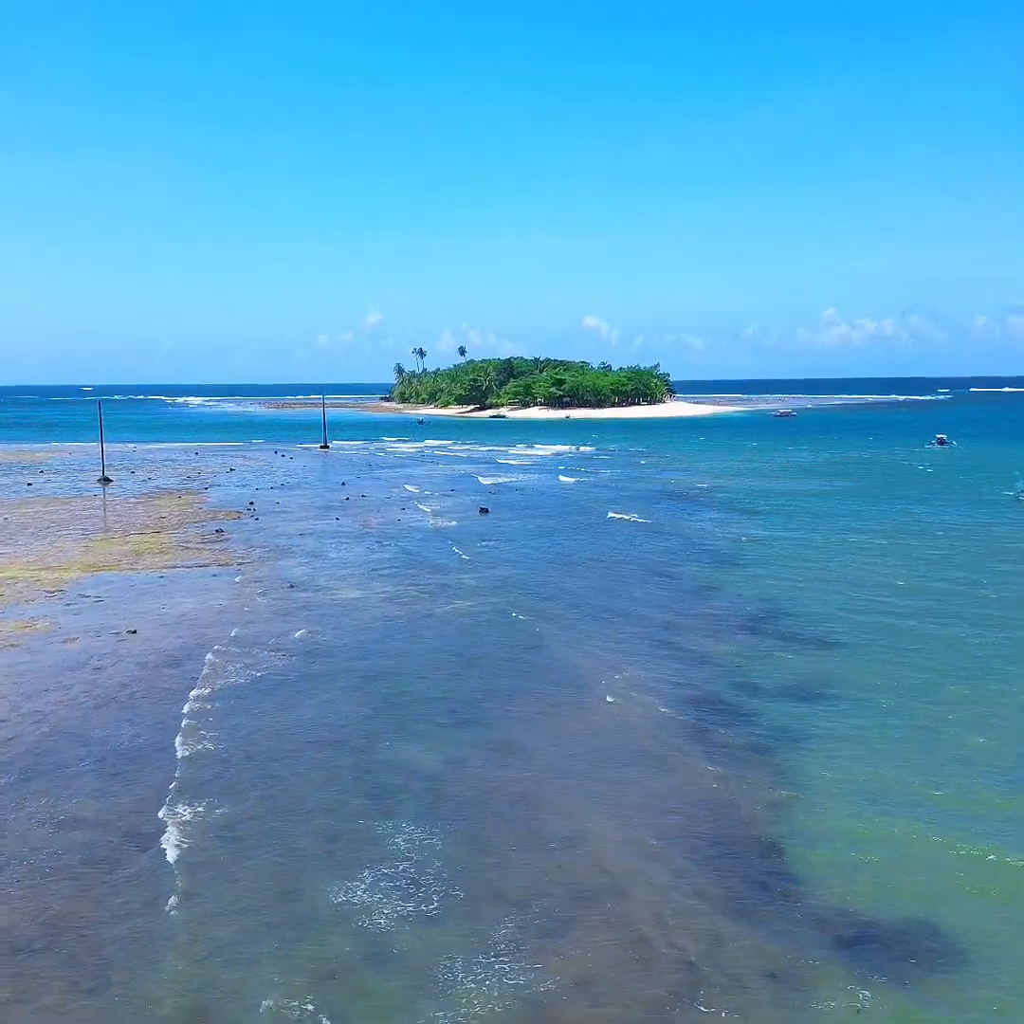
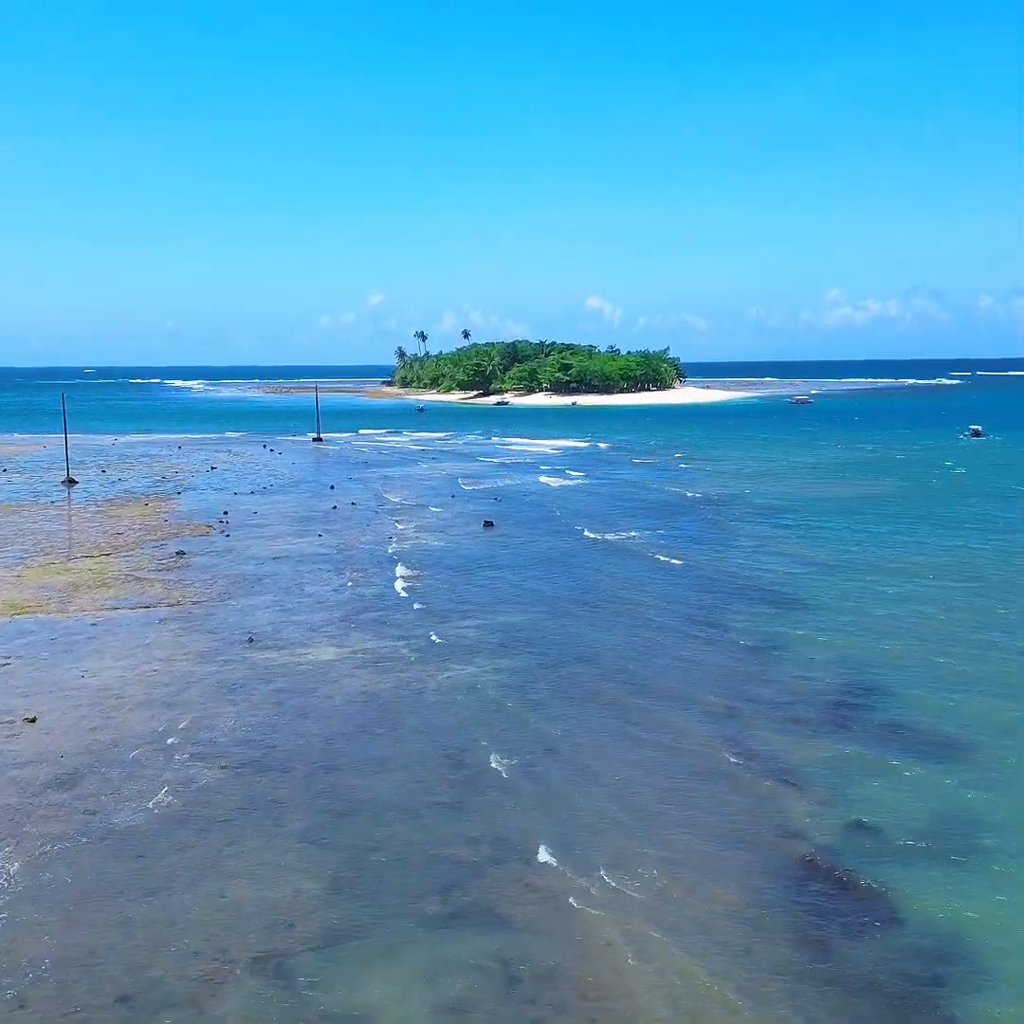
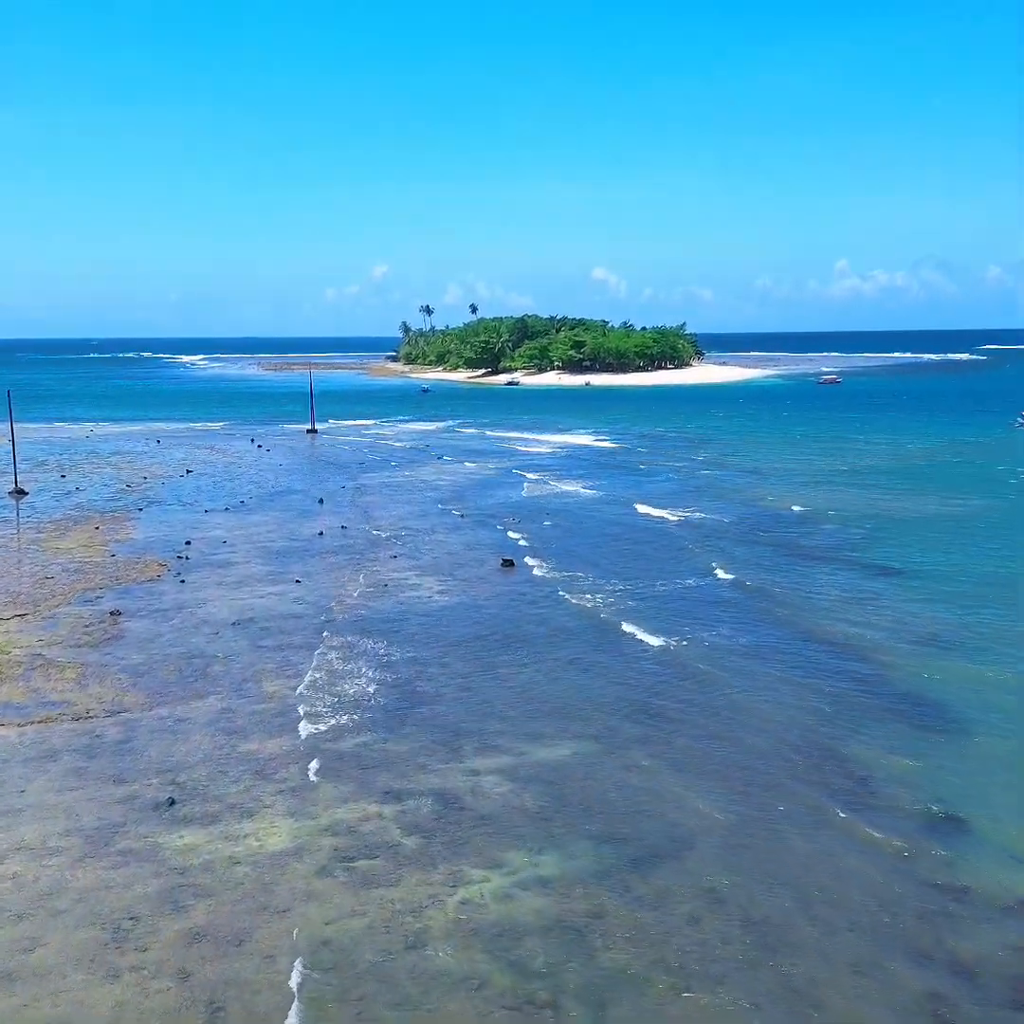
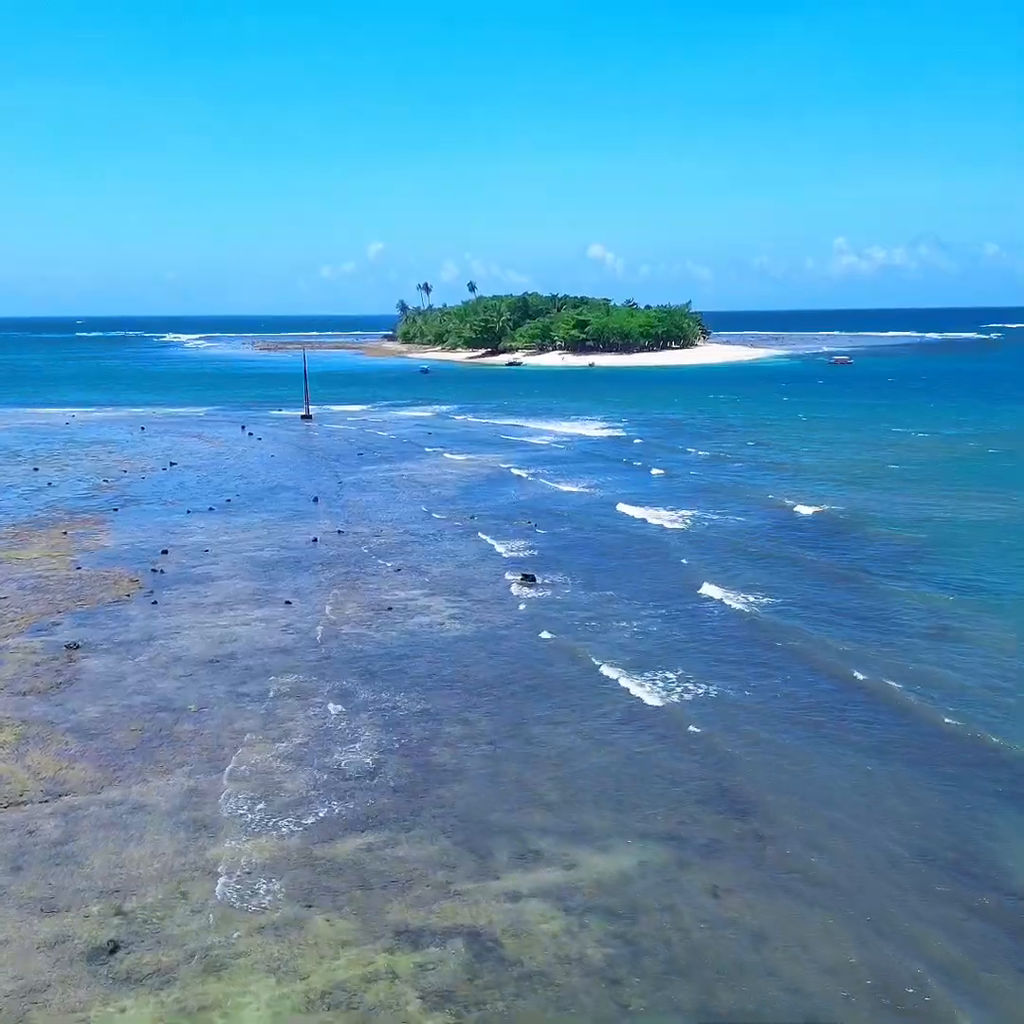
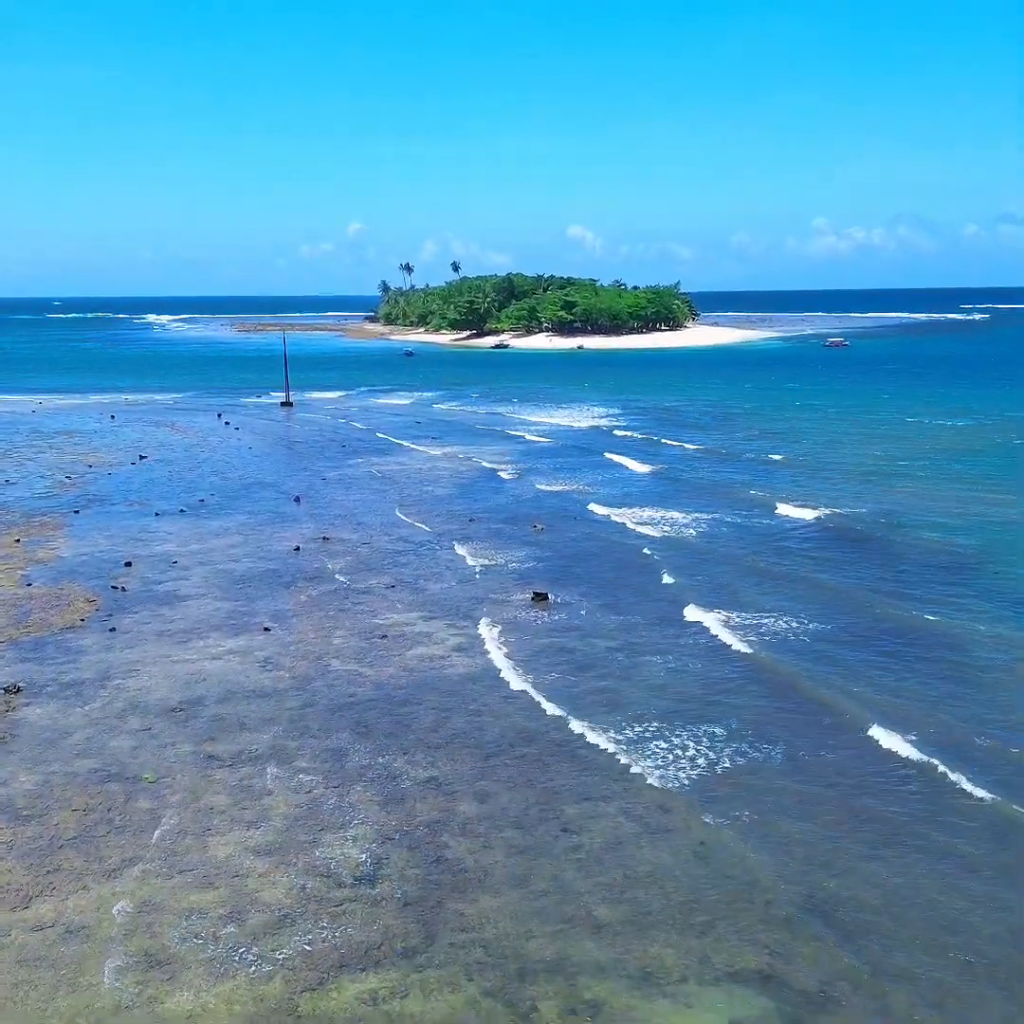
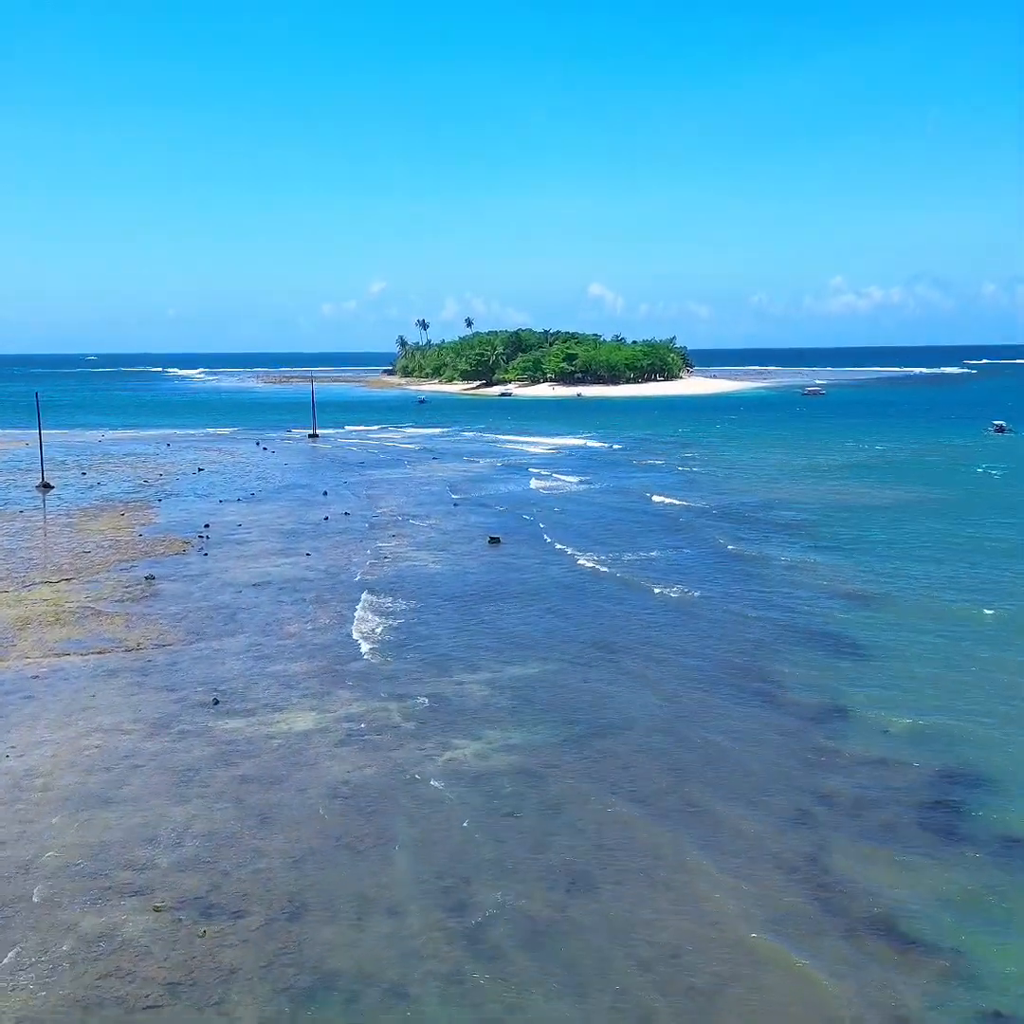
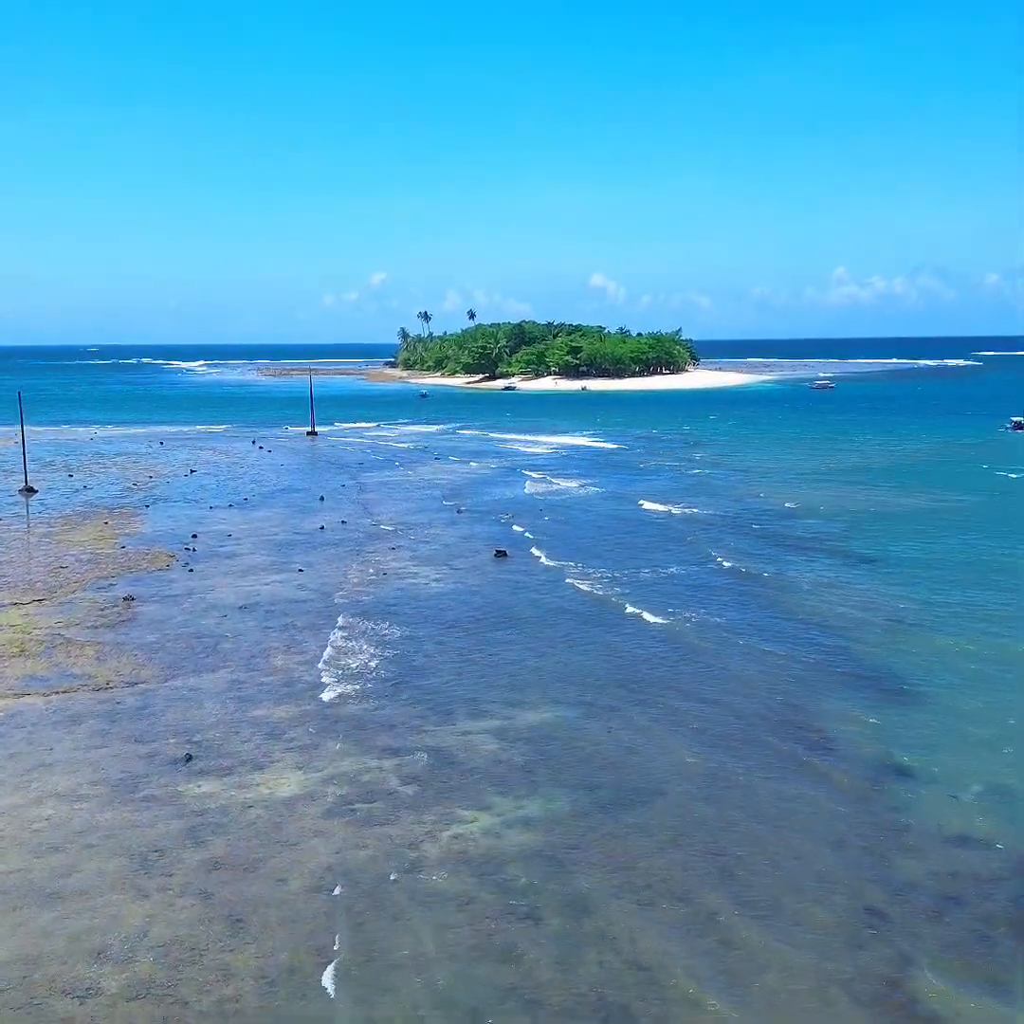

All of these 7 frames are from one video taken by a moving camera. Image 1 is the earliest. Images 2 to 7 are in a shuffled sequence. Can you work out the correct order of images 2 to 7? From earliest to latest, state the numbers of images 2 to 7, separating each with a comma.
2, 6, 7, 3, 4, 5
